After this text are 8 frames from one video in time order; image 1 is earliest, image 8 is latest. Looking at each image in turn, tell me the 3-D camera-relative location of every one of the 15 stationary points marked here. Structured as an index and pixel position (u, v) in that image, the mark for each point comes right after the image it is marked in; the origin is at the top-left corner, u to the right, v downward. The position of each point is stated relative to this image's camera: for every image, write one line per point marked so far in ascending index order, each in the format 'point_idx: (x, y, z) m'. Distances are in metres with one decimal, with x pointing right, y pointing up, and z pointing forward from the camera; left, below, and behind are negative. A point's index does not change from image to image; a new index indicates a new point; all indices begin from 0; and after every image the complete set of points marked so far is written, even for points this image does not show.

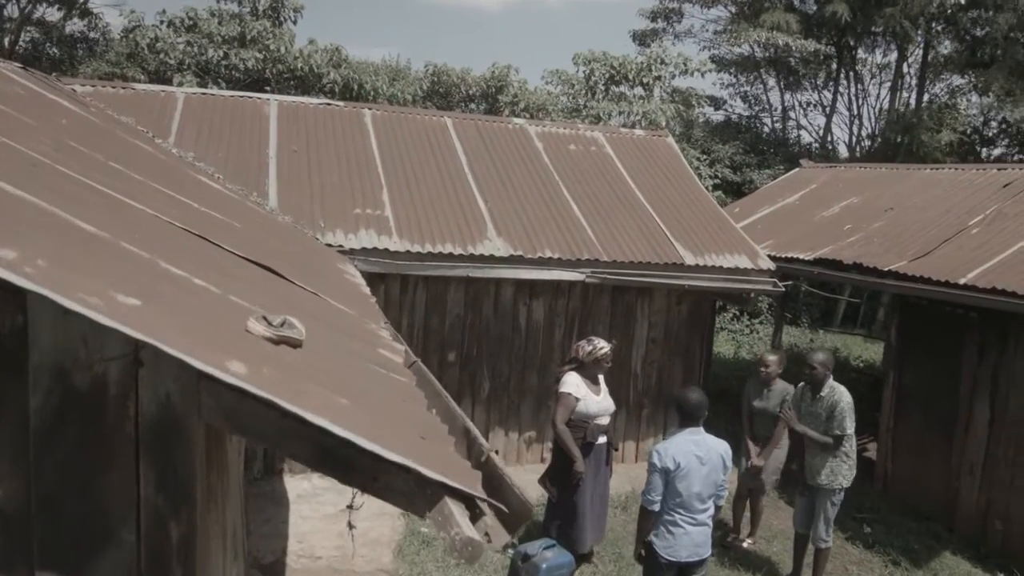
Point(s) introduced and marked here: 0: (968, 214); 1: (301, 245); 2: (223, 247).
0: (+4.3, +0.7, +7.9) m
1: (-1.3, +0.2, +5.3) m
2: (-1.3, +0.2, +3.6) m
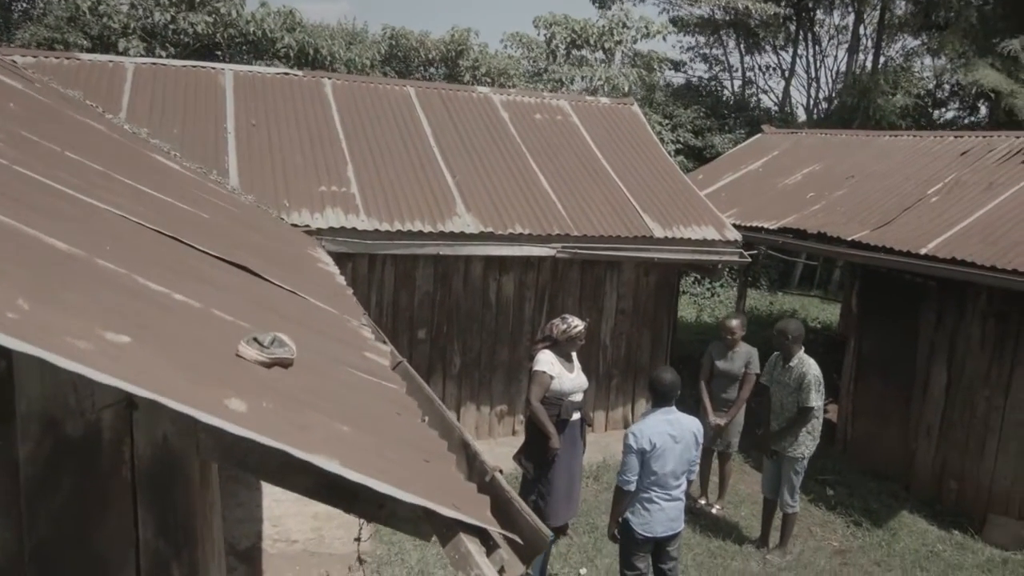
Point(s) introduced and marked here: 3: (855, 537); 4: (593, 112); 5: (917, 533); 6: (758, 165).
0: (+4.0, +1.0, +8.1) m
1: (-1.5, +0.3, +5.1) m
2: (-1.3, +0.2, +3.5) m
3: (+2.9, -2.1, +6.9) m
4: (+0.9, +1.9, +9.1) m
5: (+3.4, -2.1, +7.0) m
6: (+2.9, +1.5, +9.9) m
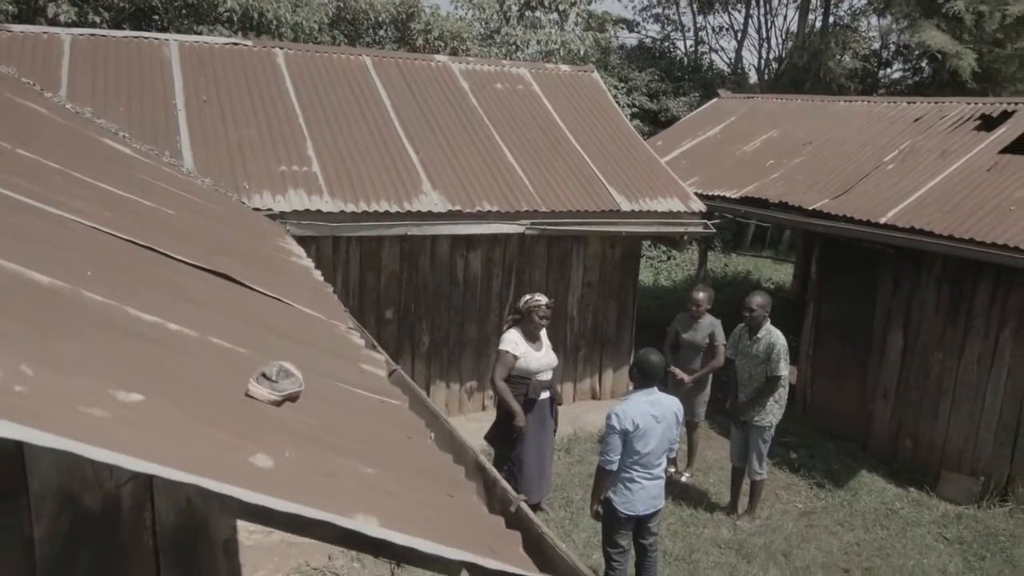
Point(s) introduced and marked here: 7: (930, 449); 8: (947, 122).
0: (+3.6, +1.3, +8.2) m
1: (-1.6, +0.4, +4.9) m
2: (-1.4, +0.1, +3.3) m
3: (+2.6, -1.8, +7.2) m
4: (+0.4, +2.2, +8.9) m
5: (+3.2, -1.8, +7.3) m
6: (+2.4, +1.9, +10.0) m
7: (+3.7, -1.4, +7.4) m
8: (+4.3, +1.6, +8.3) m
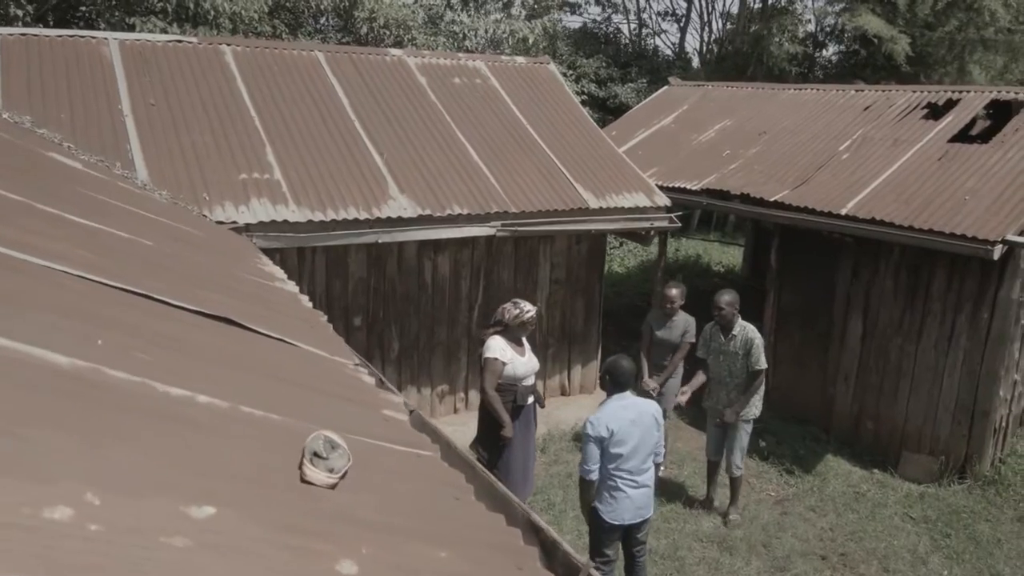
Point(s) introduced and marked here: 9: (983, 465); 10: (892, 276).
0: (+3.3, +1.5, +8.4) m
1: (-1.7, +0.2, +4.7) m
2: (-1.3, -0.1, +3.1) m
3: (+2.4, -1.7, +7.3) m
4: (0.0, +2.3, +8.8) m
5: (+3.0, -1.7, +7.5) m
6: (+1.9, +2.0, +10.0) m
7: (+3.5, -1.3, +7.7) m
8: (+3.9, +1.8, +8.5) m
9: (+4.0, -1.5, +7.1) m
10: (+3.5, +0.1, +7.6) m
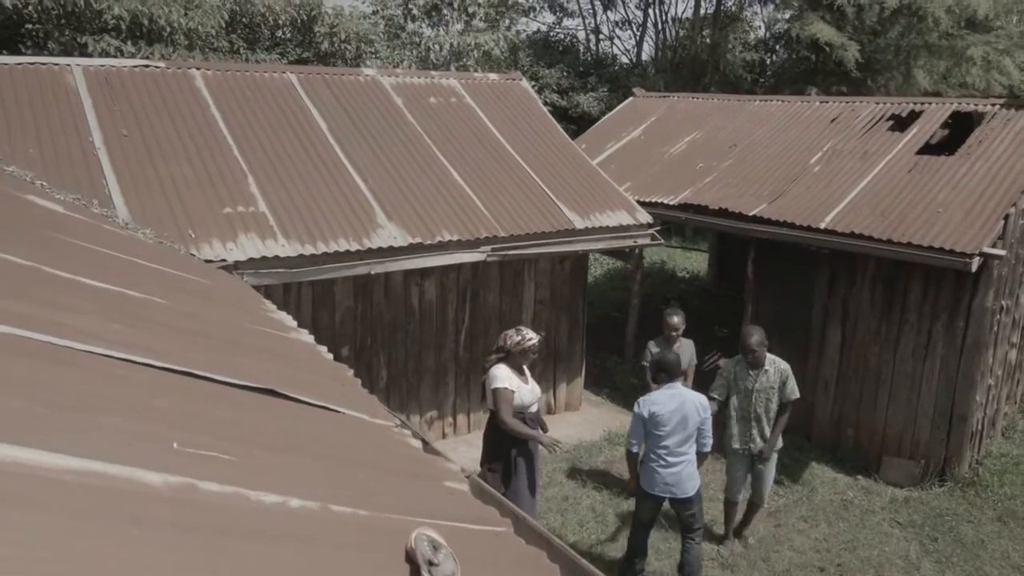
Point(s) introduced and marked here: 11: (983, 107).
0: (+3.0, +1.4, +8.5) m
1: (-1.6, -0.1, +4.5) m
2: (-1.0, -0.4, +3.0) m
3: (+2.4, -1.9, +7.5) m
4: (-0.3, +2.1, +8.7) m
5: (+2.9, -1.8, +7.7) m
6: (+1.5, +1.9, +10.0) m
7: (+3.4, -1.4, +7.9) m
8: (+3.7, +1.7, +8.7) m
9: (+4.0, -1.6, +7.4) m
10: (+3.3, 0.0, +7.8) m
11: (+4.6, +1.8, +8.1) m
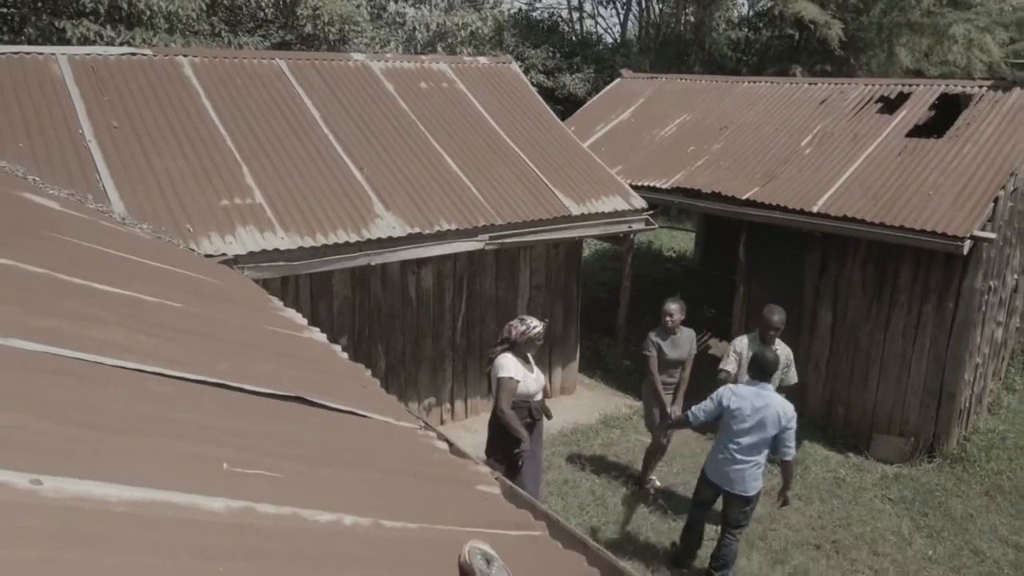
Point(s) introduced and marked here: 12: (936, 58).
0: (+2.9, +1.6, +8.6) m
1: (-1.5, -0.1, +4.5) m
2: (-0.9, -0.4, +3.0) m
3: (+2.4, -1.7, +7.6) m
4: (-0.4, +2.2, +8.6) m
5: (+2.9, -1.6, +7.8) m
6: (+1.4, +2.1, +10.0) m
7: (+3.4, -1.2, +8.1) m
8: (+3.6, +1.9, +8.8) m
9: (+4.0, -1.4, +7.6) m
10: (+3.3, +0.2, +7.9) m
11: (+4.5, +2.0, +8.2) m
12: (+7.8, +4.4, +15.7) m
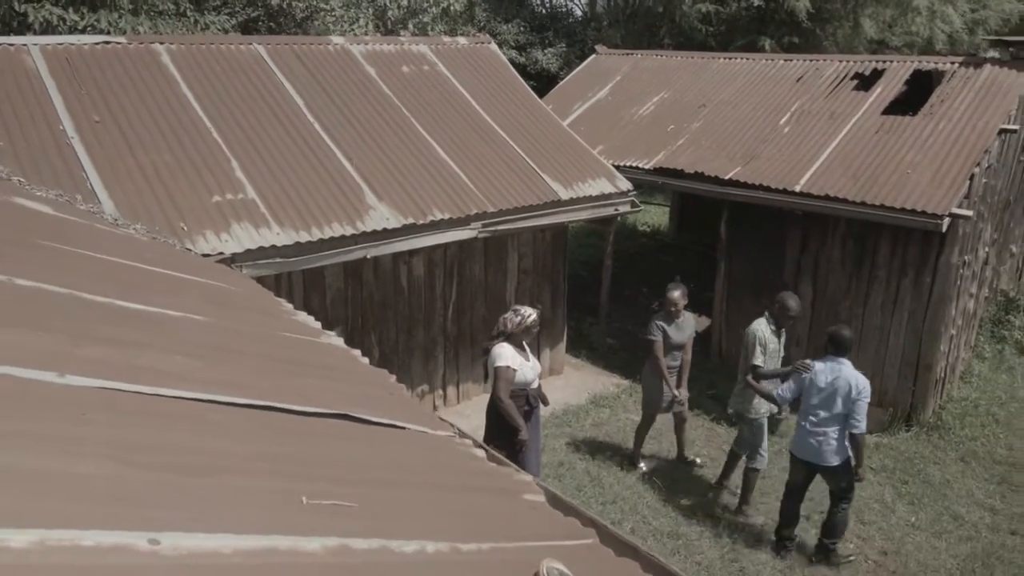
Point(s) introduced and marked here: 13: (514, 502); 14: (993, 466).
0: (+2.7, +1.8, +8.7) m
1: (-1.4, -0.1, +4.4) m
2: (-0.7, -0.5, +3.0) m
3: (+2.3, -1.5, +7.9) m
4: (-0.6, +2.4, +8.5) m
5: (+2.8, -1.4, +8.1) m
6: (+1.1, +2.4, +10.0) m
7: (+3.3, -1.0, +8.3) m
8: (+3.3, +2.2, +8.9) m
9: (+3.9, -1.2, +7.9) m
10: (+3.2, +0.4, +8.1) m
11: (+4.3, +2.2, +8.4) m
12: (+7.2, +5.0, +16.0) m
13: (0.0, -0.8, +3.1) m
14: (+4.3, -1.6, +7.4) m
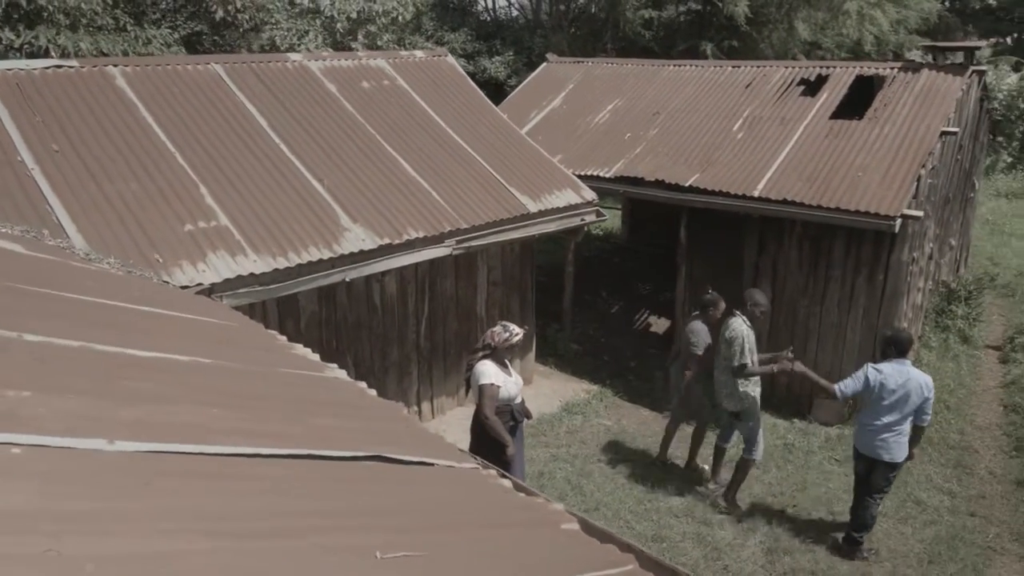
0: (+2.3, +1.8, +8.9) m
1: (-1.4, -0.3, +4.3) m
2: (-0.6, -0.6, +2.9) m
3: (+2.1, -1.5, +8.1) m
4: (-1.0, +2.2, +8.5) m
5: (+2.6, -1.4, +8.3) m
6: (+0.5, +2.3, +10.1) m
7: (+3.0, -1.0, +8.6) m
8: (+2.9, +2.2, +9.2) m
9: (+3.7, -1.1, +8.2) m
10: (+2.9, +0.4, +8.4) m
11: (+3.9, +2.3, +8.7) m
12: (+6.0, +5.2, +16.5) m
13: (+0.2, -0.9, +3.1) m
14: (+4.1, -1.5, +7.8) m
